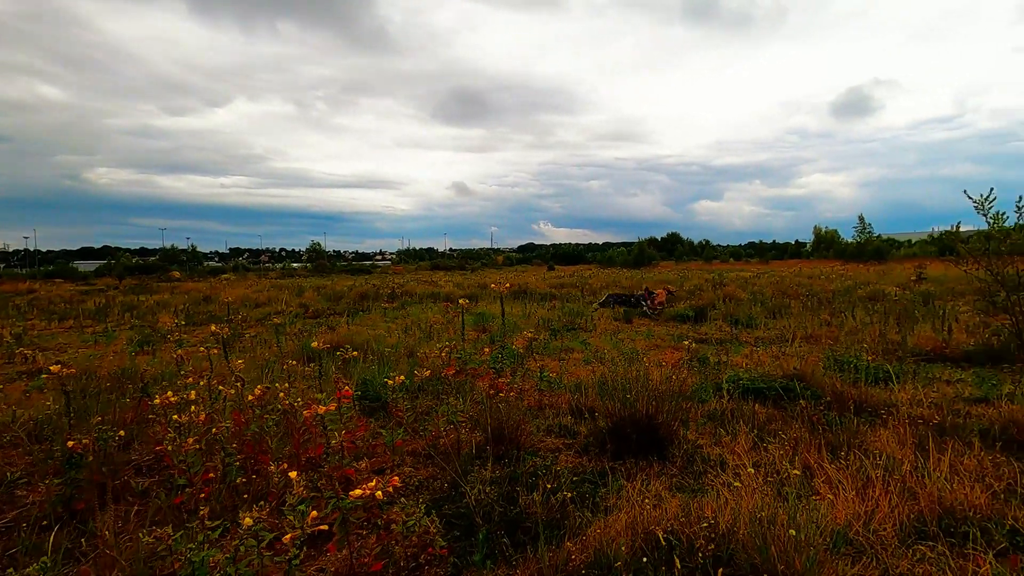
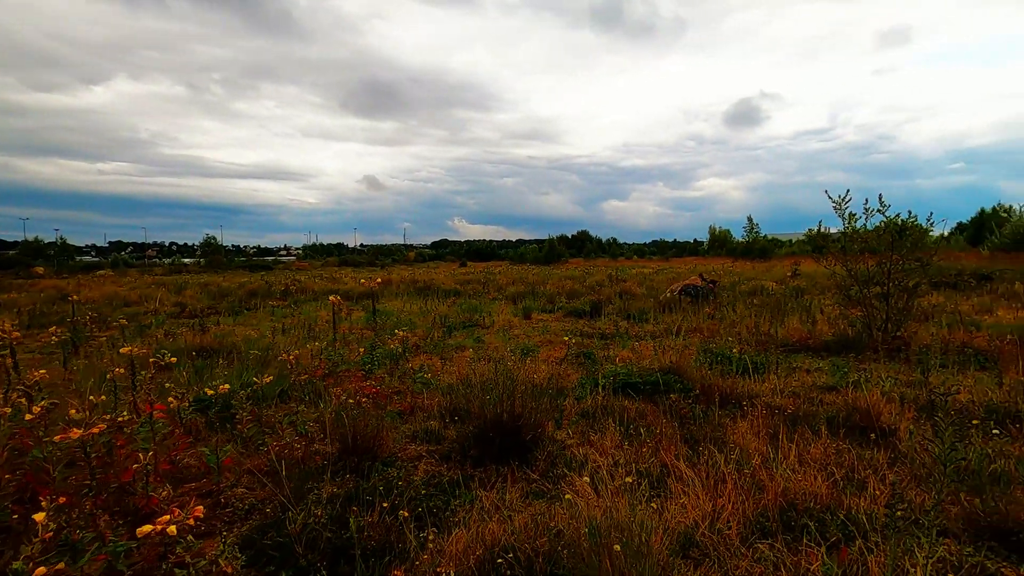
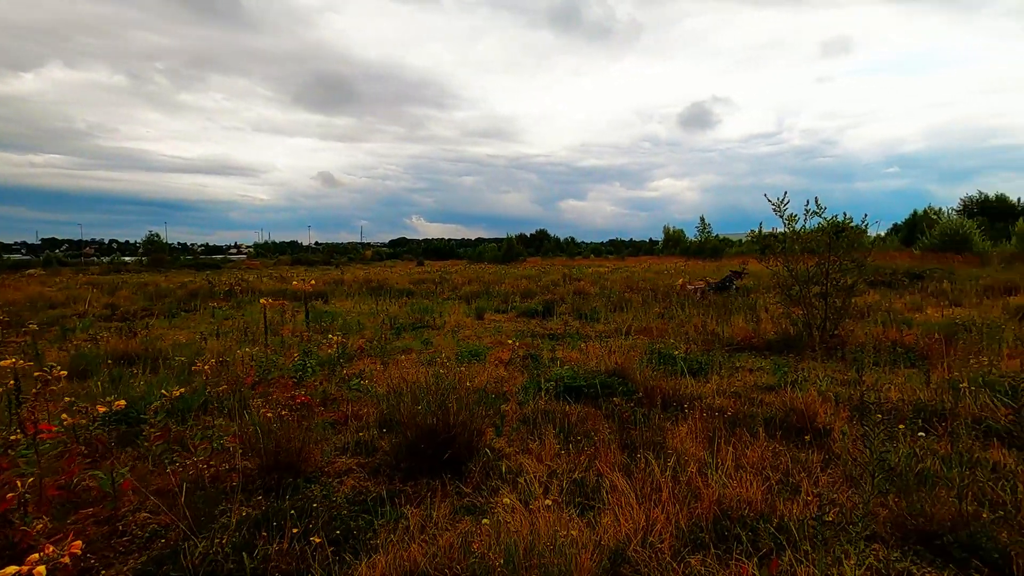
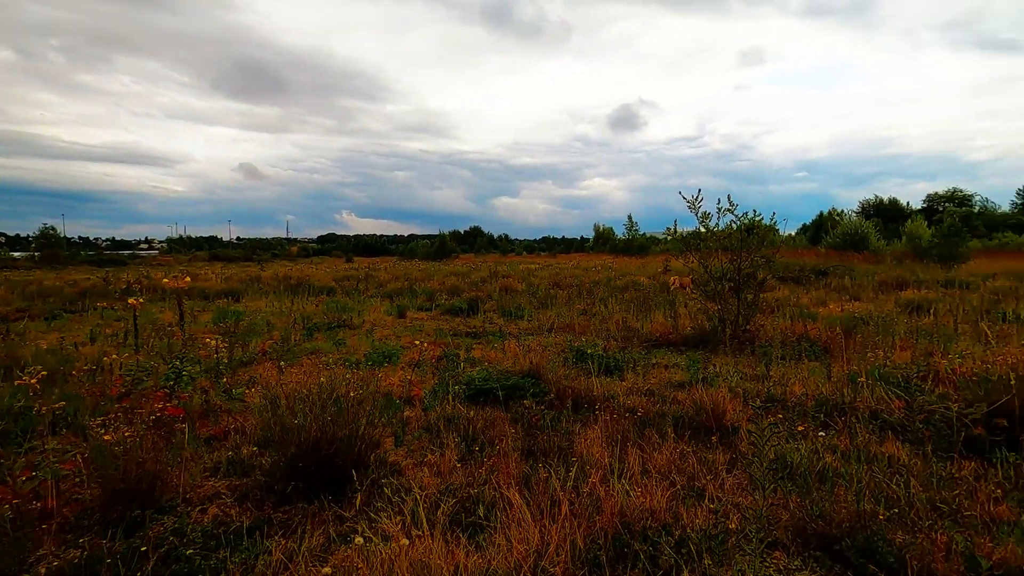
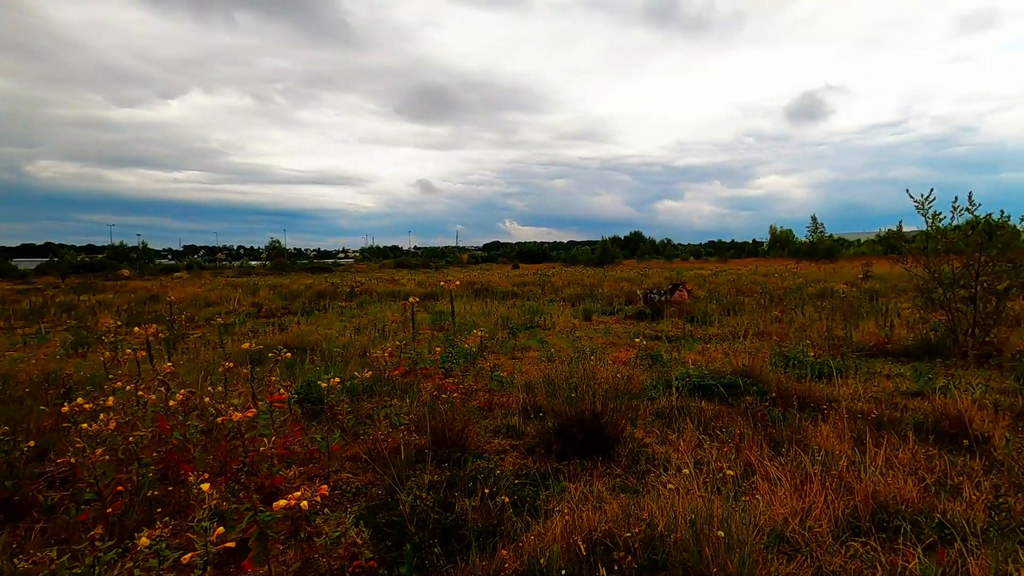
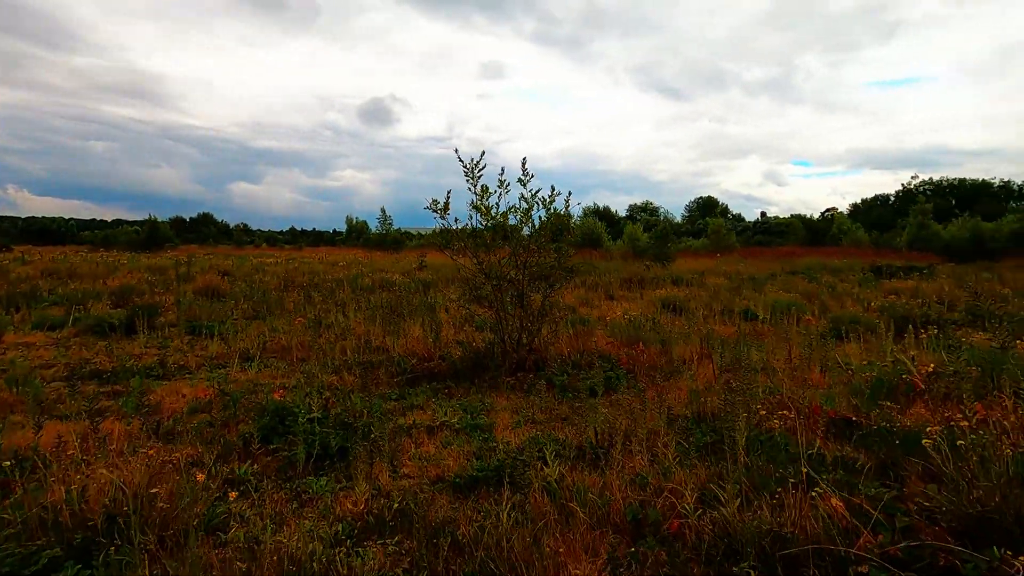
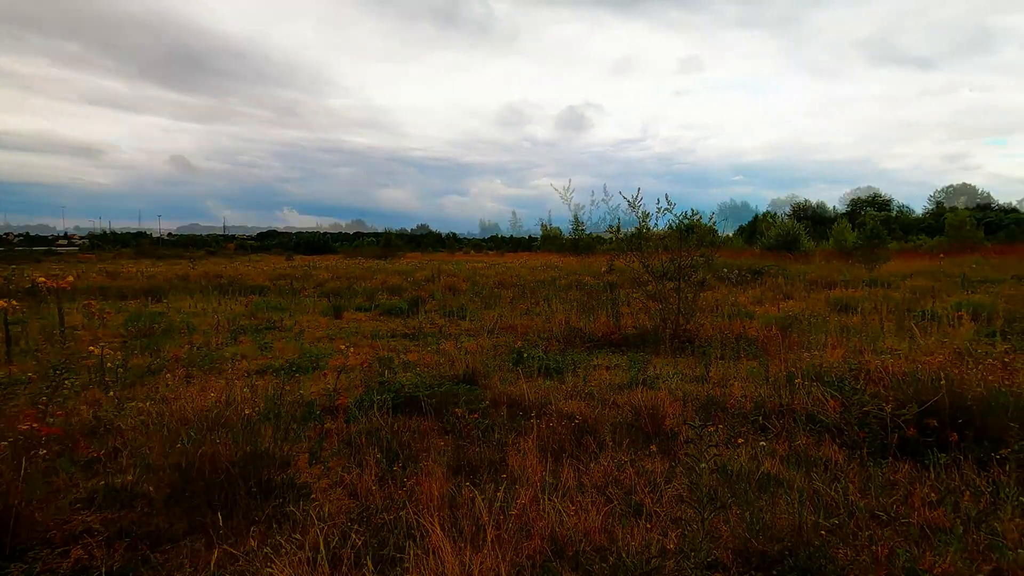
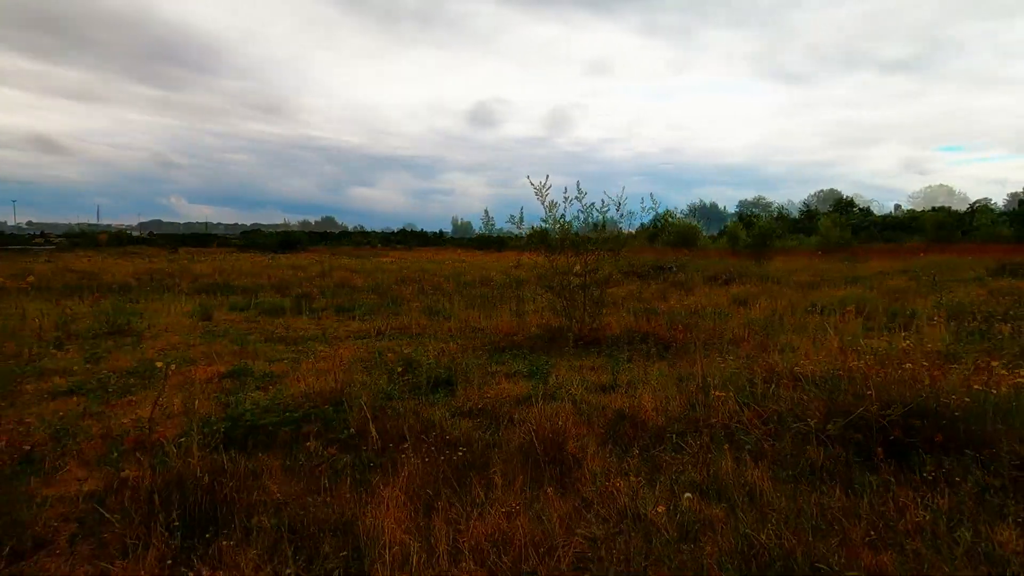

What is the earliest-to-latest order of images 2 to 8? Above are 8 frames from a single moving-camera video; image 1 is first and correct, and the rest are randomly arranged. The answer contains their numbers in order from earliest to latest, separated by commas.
5, 2, 3, 4, 7, 8, 6
